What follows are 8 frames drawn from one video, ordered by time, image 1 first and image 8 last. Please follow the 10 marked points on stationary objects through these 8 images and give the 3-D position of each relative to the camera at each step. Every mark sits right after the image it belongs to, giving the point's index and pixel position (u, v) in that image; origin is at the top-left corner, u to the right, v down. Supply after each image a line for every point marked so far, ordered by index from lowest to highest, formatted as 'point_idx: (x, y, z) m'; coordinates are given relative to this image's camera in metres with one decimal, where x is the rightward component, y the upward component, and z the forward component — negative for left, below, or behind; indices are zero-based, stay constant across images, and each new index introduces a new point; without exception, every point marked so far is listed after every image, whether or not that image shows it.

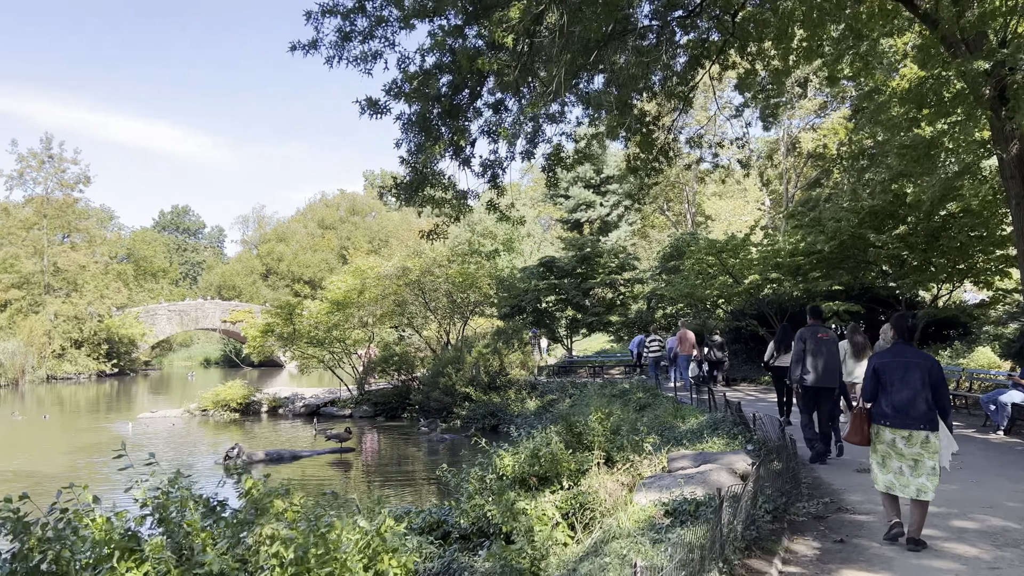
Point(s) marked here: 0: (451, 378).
0: (-1.5, -2.2, +19.8) m
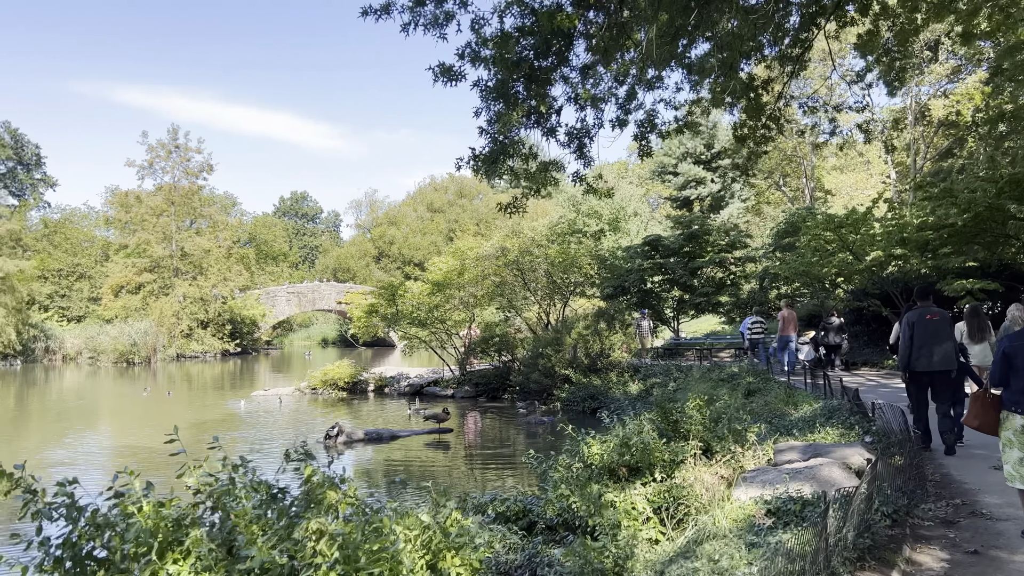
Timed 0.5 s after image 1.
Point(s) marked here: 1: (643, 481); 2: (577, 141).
0: (+0.9, -1.7, +19.4) m
1: (+1.1, -1.6, +6.8) m
2: (+0.6, +1.3, +7.5) m
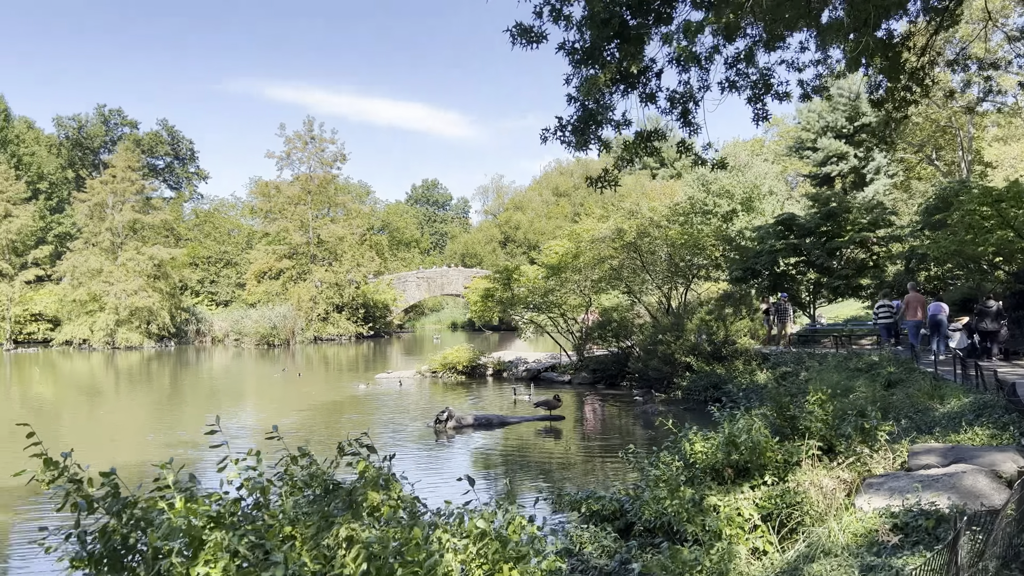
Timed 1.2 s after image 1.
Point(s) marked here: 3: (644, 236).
0: (+3.6, -1.3, +18.6) m
1: (+1.8, -1.5, +6.1) m
2: (+1.4, +1.5, +6.8) m
3: (+3.1, +1.3, +19.5) m
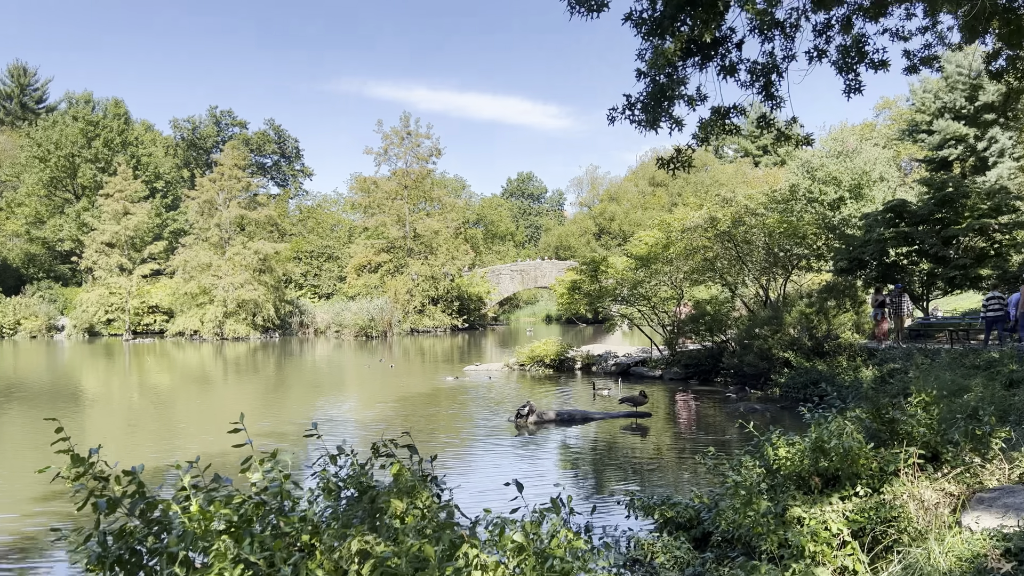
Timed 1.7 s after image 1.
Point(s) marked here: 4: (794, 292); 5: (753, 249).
0: (+5.5, -1.1, +17.7) m
1: (+2.2, -1.4, +5.5) m
2: (+1.9, +1.6, +6.2) m
3: (+5.2, +1.5, +18.7) m
4: (+6.6, -0.1, +19.1) m
5: (+5.5, +0.9, +18.7) m
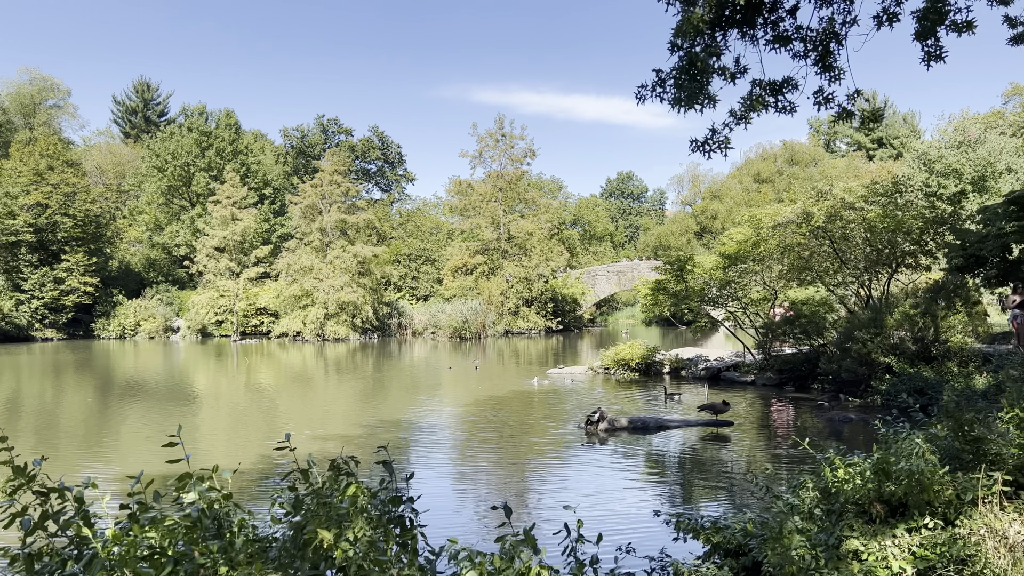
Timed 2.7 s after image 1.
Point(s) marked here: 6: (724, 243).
0: (+7.1, -1.1, +16.4) m
1: (+2.3, -1.4, +4.7) m
2: (+2.1, +1.6, +5.4) m
3: (+6.9, +1.5, +17.4) m
4: (+8.3, -0.1, +17.7) m
5: (+7.2, +0.9, +17.4) m
6: (+5.2, +1.1, +20.0) m
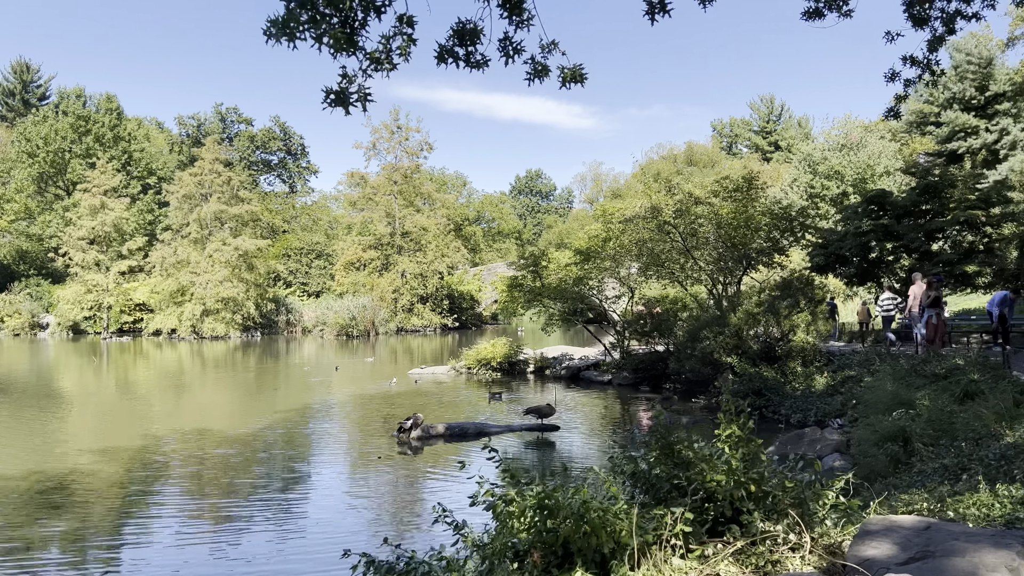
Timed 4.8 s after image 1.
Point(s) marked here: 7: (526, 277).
0: (+3.9, -1.1, +15.9) m
1: (+0.3, -1.3, +3.8) m
2: (0.0, +1.6, +4.5) m
3: (+3.6, +1.5, +16.9) m
4: (+5.0, 0.0, +17.3) m
5: (+3.9, +1.0, +16.9) m
6: (+1.7, +1.2, +19.3) m
7: (+0.4, +0.3, +19.5) m
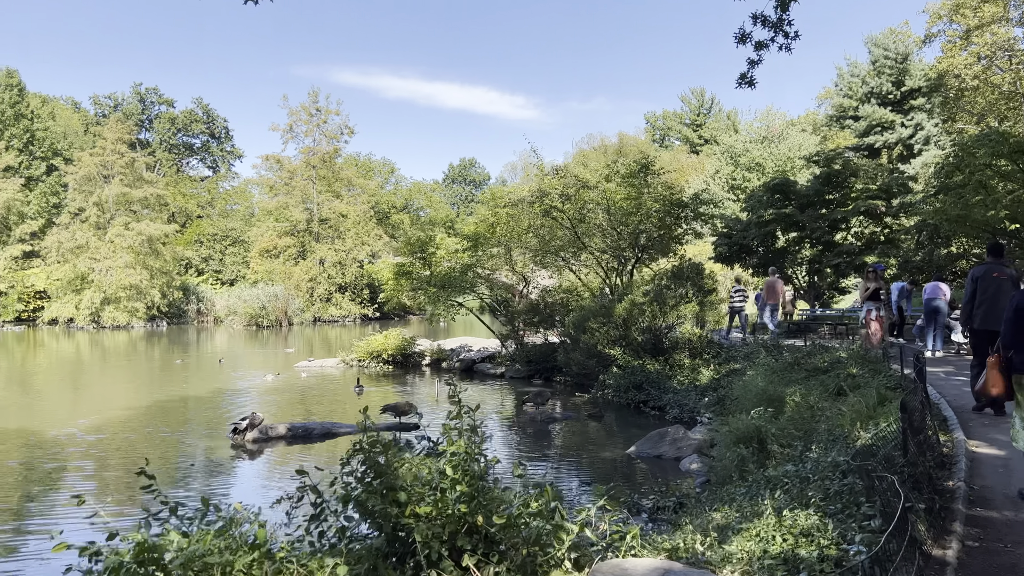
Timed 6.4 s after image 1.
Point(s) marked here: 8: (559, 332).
0: (+1.7, -0.9, +15.1) m
1: (-1.1, -1.2, +2.7) m
2: (-1.4, +1.7, +3.4) m
3: (+1.3, +1.7, +16.0) m
4: (+2.7, +0.2, +16.5) m
5: (+1.6, +1.2, +16.1) m
6: (-0.8, +1.4, +18.3) m
7: (-2.1, +0.6, +18.4) m
8: (+1.1, -0.9, +16.7) m
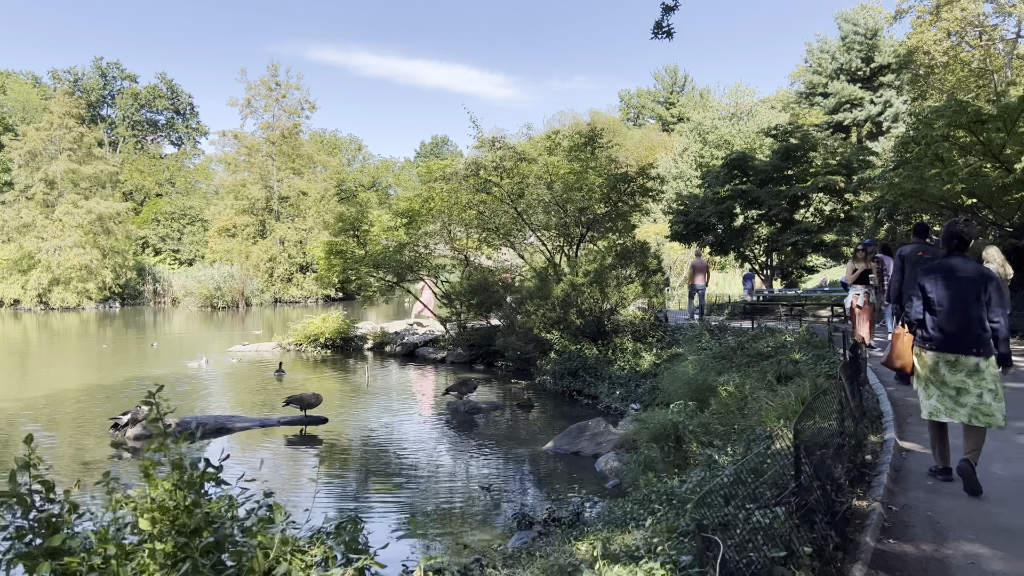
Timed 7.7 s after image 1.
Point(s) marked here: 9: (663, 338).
0: (+0.5, -0.5, +14.2) m
1: (-1.9, -1.2, +1.8) m
2: (-2.3, +1.8, +2.4) m
3: (+0.1, +2.1, +15.0) m
4: (+1.5, +0.6, +15.6) m
5: (+0.4, +1.6, +15.2) m
6: (-2.1, +1.9, +17.3) m
7: (-3.4, +1.0, +17.4) m
8: (-0.1, -0.5, +15.8) m
9: (+2.4, -0.8, +13.3) m
